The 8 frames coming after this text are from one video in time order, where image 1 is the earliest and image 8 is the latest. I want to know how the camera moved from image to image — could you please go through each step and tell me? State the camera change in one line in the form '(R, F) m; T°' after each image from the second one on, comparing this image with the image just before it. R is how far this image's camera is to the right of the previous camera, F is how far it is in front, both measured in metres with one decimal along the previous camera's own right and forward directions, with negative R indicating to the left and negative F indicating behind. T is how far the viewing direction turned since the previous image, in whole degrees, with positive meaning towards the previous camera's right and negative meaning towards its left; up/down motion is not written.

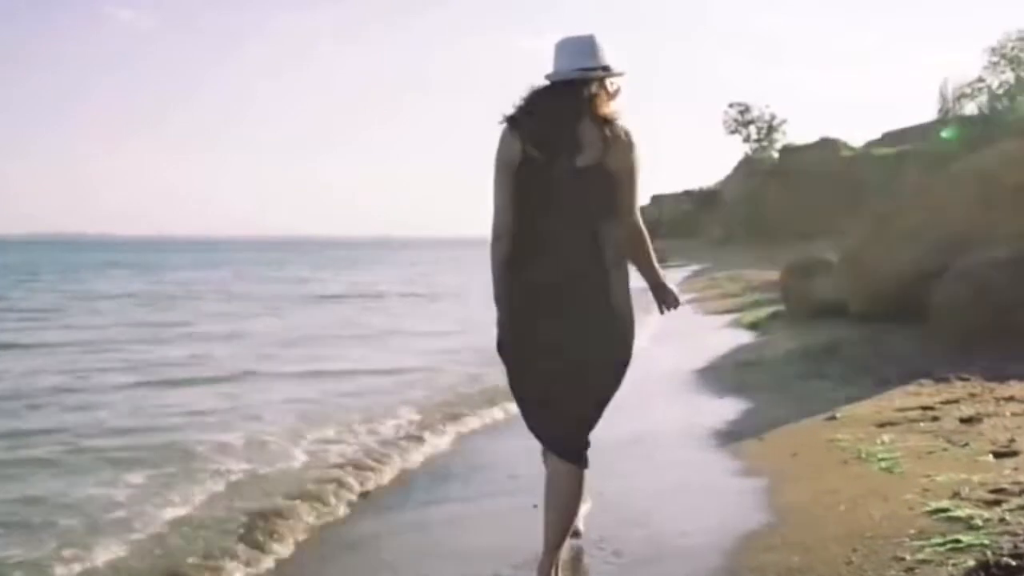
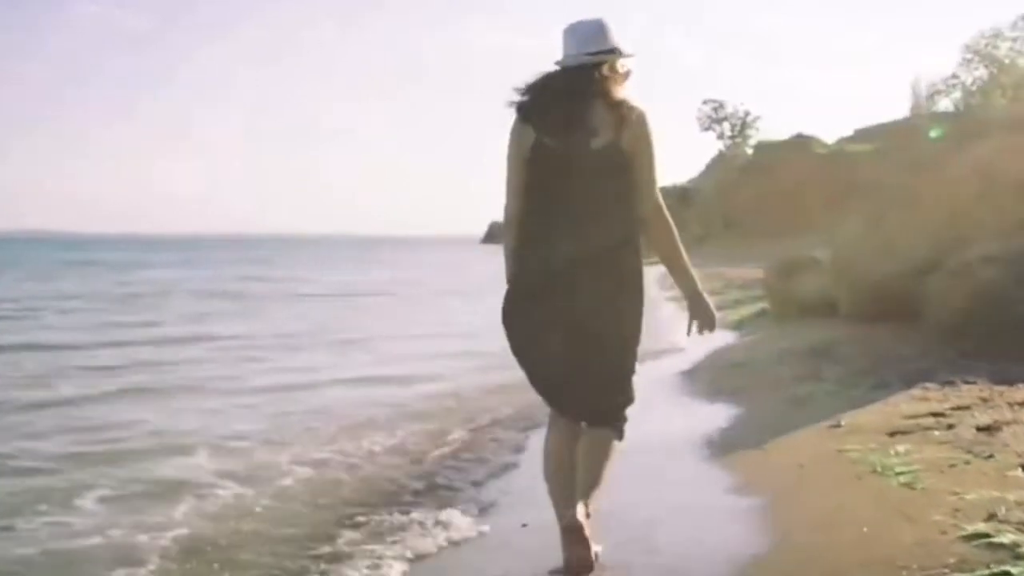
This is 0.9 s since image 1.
(-0.1, +0.6) m; +1°
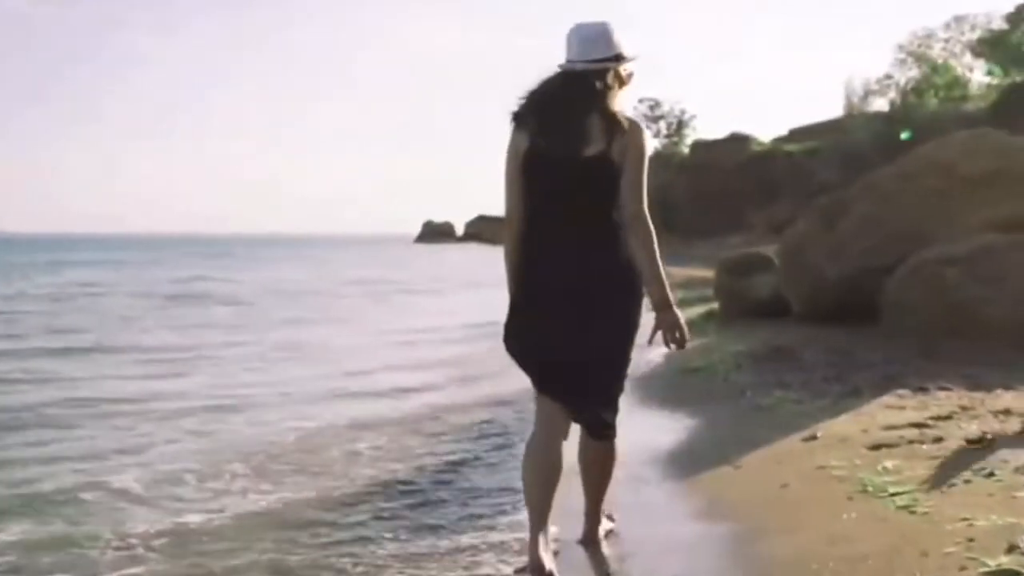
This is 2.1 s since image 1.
(-0.1, +0.6) m; +3°
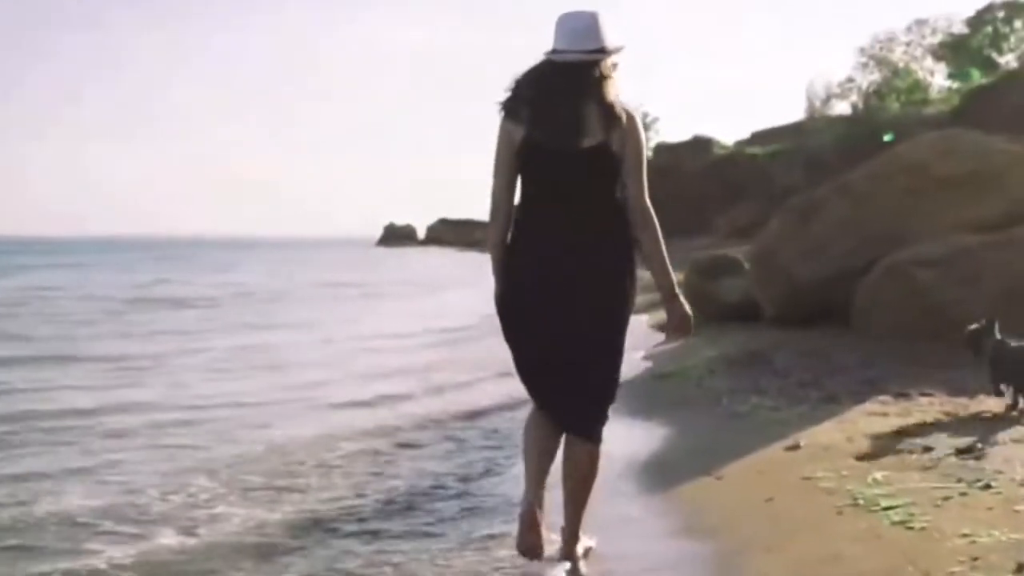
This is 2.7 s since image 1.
(0.0, +0.3) m; +2°
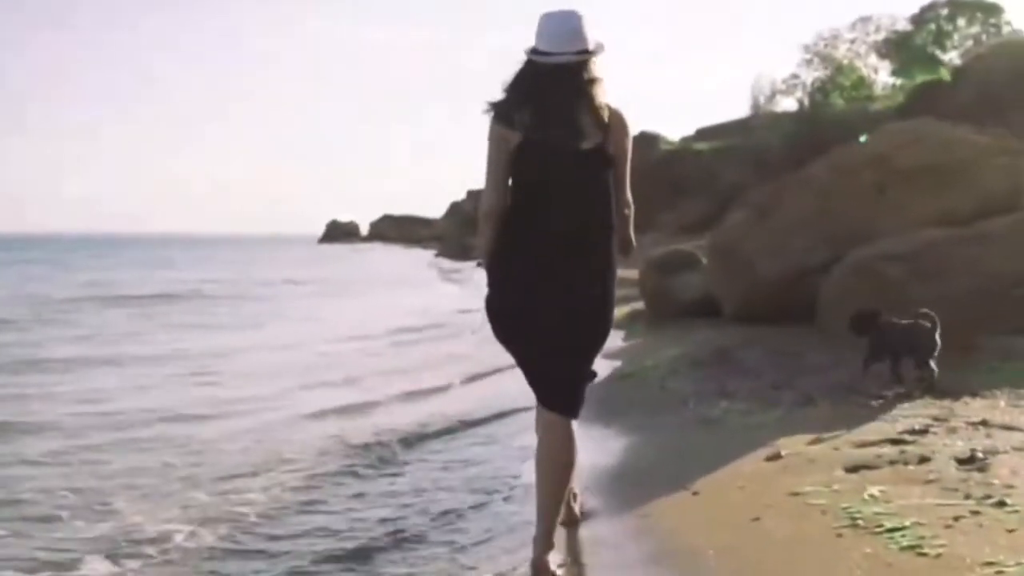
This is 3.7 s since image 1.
(0.0, +0.7) m; +3°
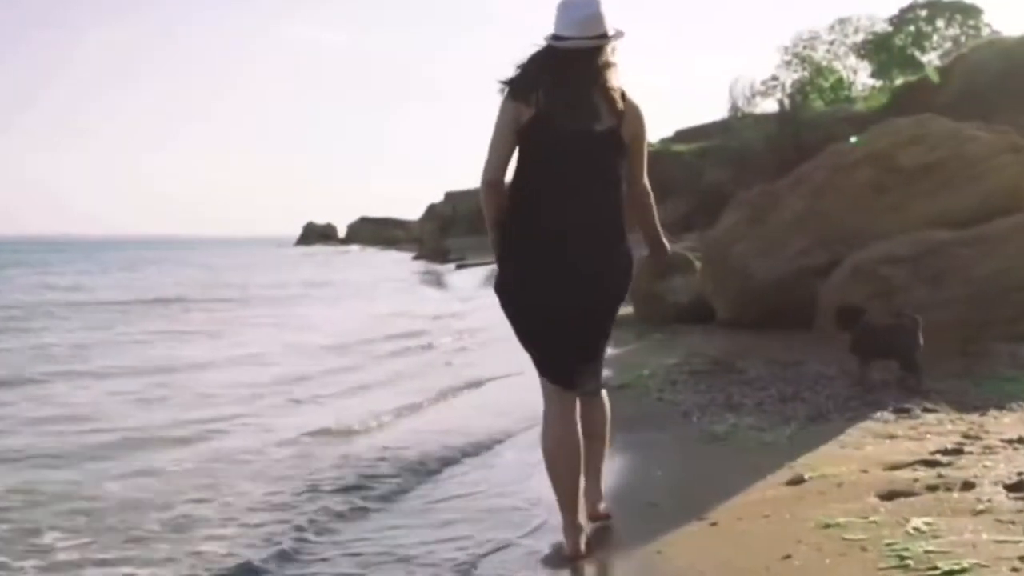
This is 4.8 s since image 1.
(-0.1, +0.6) m; +1°
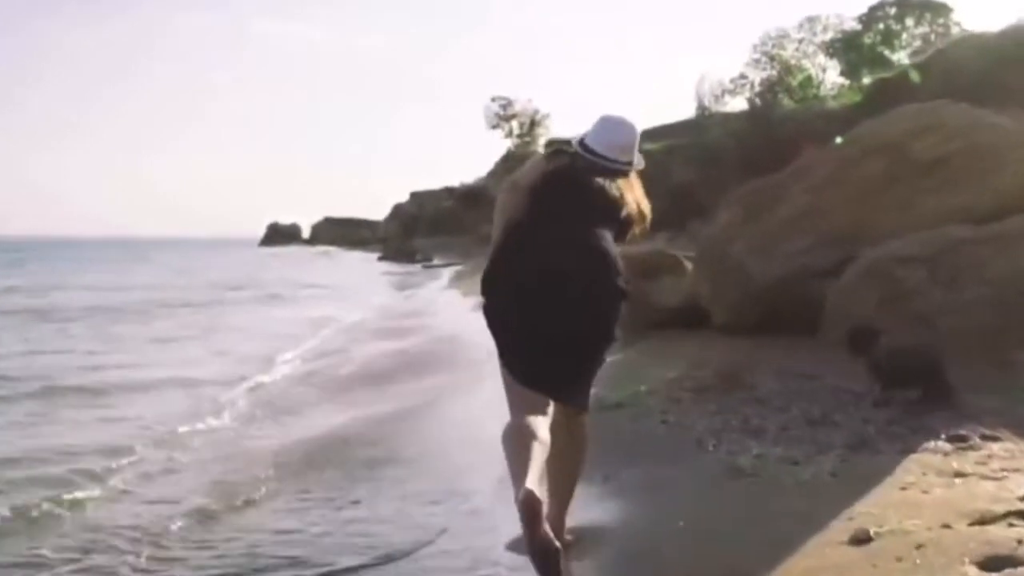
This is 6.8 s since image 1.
(-0.1, +1.2) m; +2°
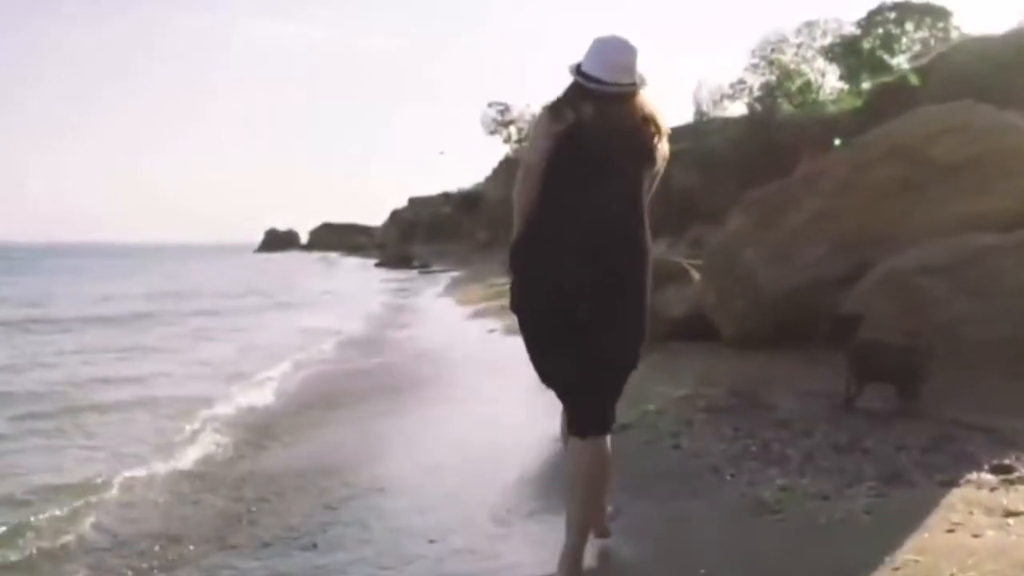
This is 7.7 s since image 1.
(0.0, +0.6) m; 0°
